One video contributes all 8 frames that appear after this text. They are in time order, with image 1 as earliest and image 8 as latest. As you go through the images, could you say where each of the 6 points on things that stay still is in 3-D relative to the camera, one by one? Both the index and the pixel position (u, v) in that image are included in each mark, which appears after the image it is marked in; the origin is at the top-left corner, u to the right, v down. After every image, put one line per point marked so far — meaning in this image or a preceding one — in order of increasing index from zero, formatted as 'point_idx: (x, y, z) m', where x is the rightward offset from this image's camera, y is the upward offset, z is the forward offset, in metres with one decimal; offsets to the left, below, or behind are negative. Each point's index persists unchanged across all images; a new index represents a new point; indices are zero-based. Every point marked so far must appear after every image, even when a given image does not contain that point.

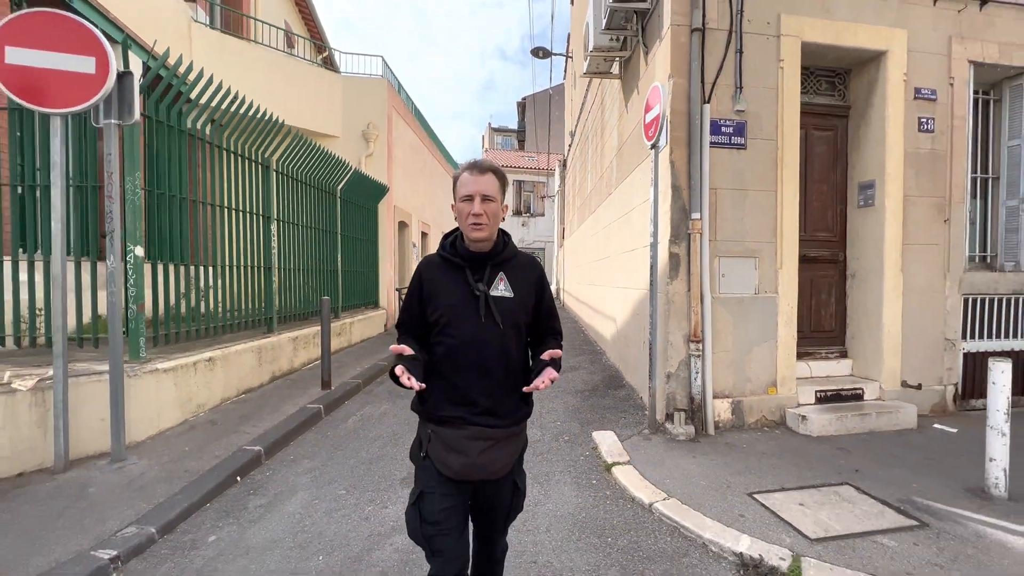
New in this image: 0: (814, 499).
0: (+2.1, -1.5, +3.2) m
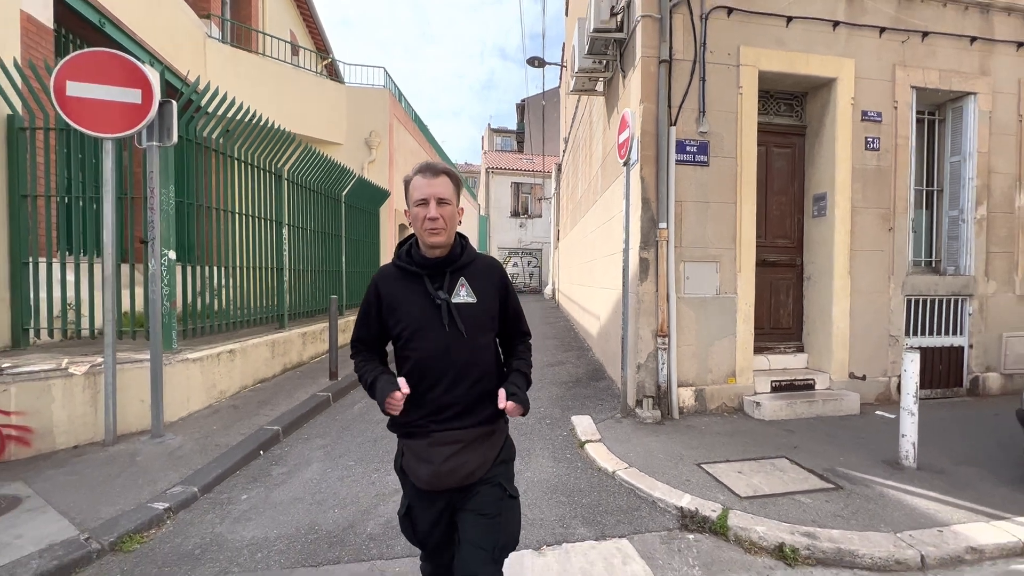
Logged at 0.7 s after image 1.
0: (+2.0, -1.5, +3.8) m
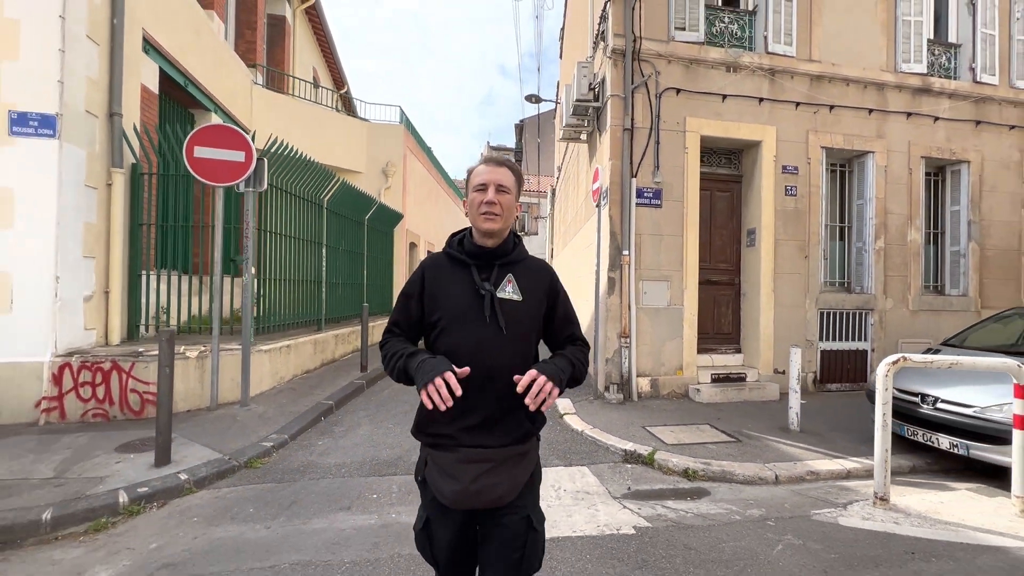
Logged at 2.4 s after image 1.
0: (+2.0, -1.6, +5.4) m
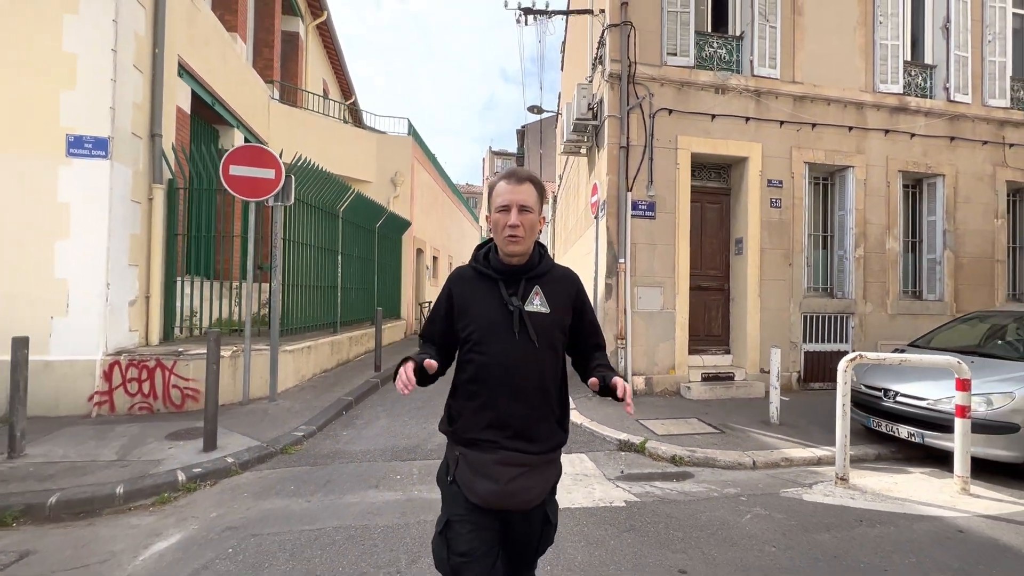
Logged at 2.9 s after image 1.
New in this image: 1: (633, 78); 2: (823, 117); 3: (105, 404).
0: (+2.0, -1.7, +5.9) m
1: (+1.9, +3.3, +7.3) m
2: (+5.3, +2.9, +8.0) m
3: (-4.9, -1.4, +5.7) m
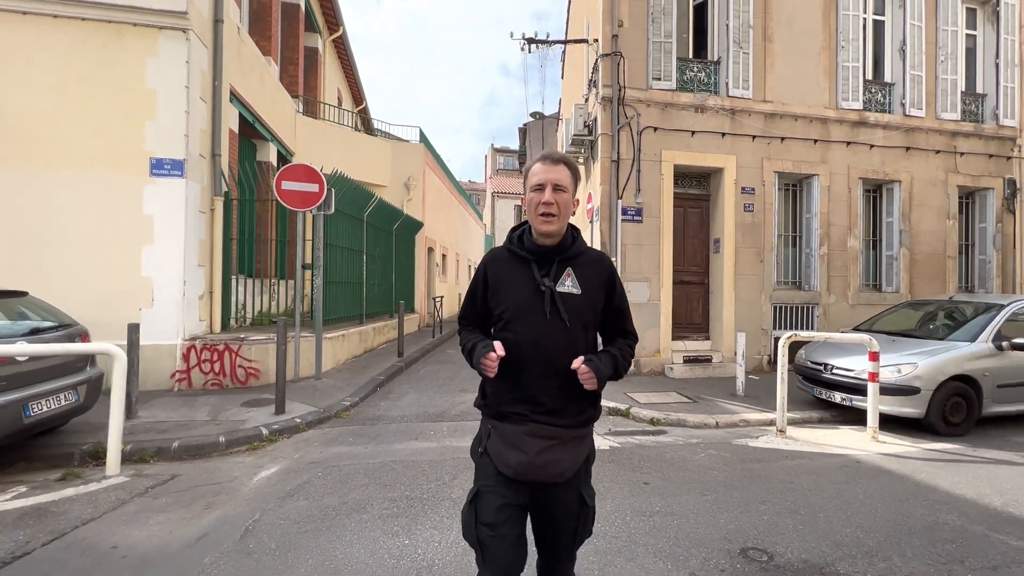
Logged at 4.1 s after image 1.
0: (+2.1, -1.6, +7.0) m
1: (+2.0, +3.4, +8.4) m
2: (+5.4, +3.0, +9.1) m
3: (-4.8, -1.4, +6.9) m
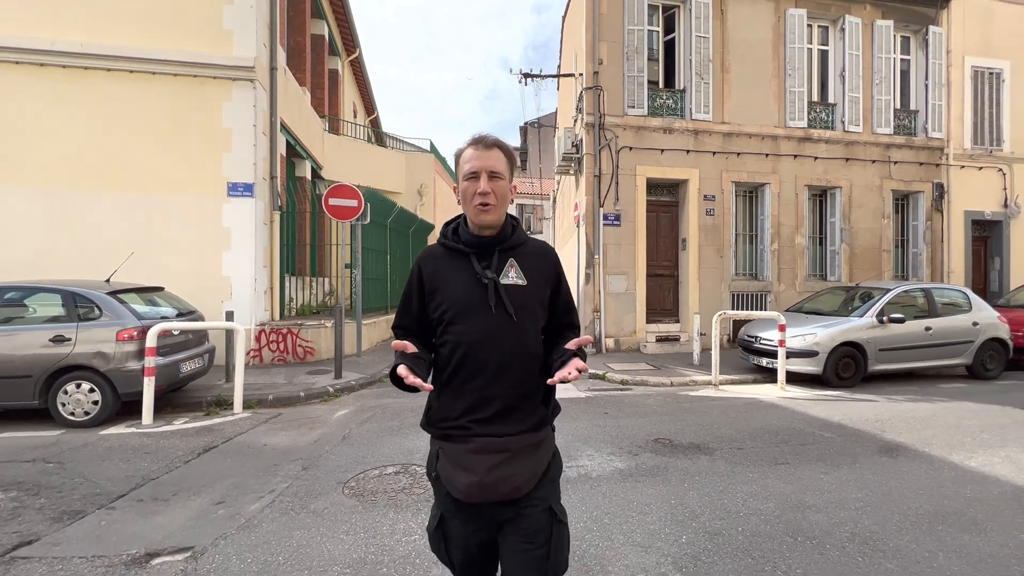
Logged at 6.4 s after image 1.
0: (+2.2, -1.5, +8.9) m
1: (+2.0, +3.5, +10.2) m
2: (+5.4, +3.2, +10.8) m
3: (-4.8, -1.3, +8.7) m
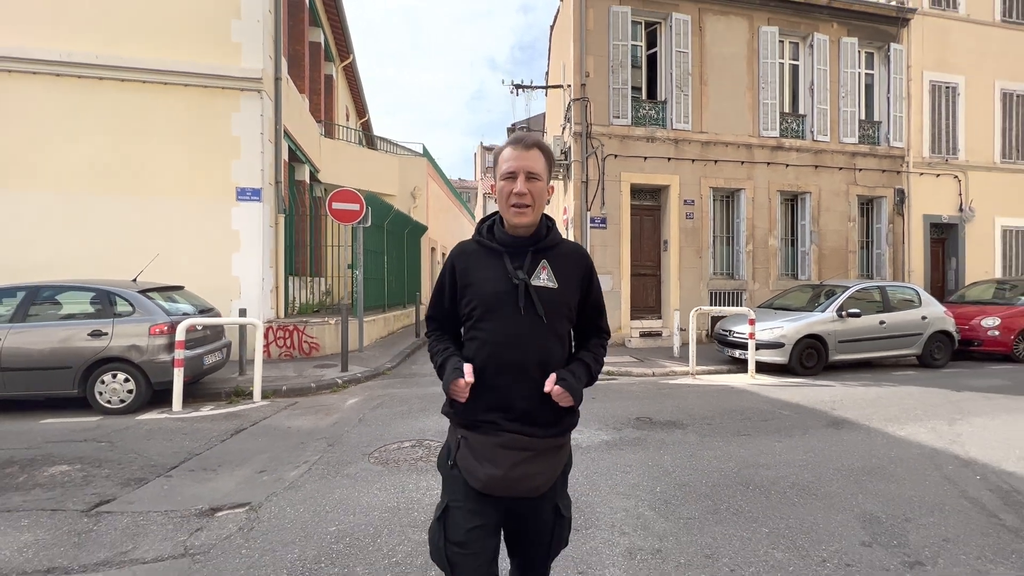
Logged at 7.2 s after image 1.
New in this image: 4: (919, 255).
0: (+2.1, -1.4, +9.6) m
1: (+1.8, +3.6, +10.9) m
2: (+5.2, +3.3, +11.6) m
3: (-4.9, -1.3, +9.2) m
4: (+11.2, +0.9, +12.9) m
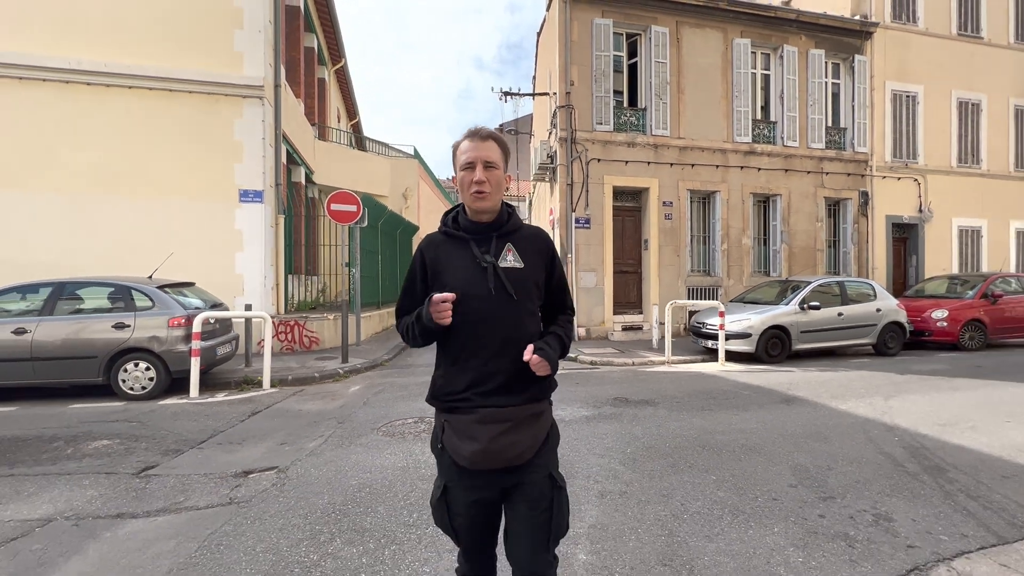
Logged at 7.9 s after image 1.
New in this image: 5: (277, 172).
0: (+1.8, -1.3, +10.2) m
1: (+1.5, +3.6, +11.5) m
2: (+4.9, +3.4, +12.3) m
3: (-5.1, -1.2, +9.7) m
4: (+10.9, +1.0, +13.8) m
5: (-5.2, +2.6, +10.3) m
